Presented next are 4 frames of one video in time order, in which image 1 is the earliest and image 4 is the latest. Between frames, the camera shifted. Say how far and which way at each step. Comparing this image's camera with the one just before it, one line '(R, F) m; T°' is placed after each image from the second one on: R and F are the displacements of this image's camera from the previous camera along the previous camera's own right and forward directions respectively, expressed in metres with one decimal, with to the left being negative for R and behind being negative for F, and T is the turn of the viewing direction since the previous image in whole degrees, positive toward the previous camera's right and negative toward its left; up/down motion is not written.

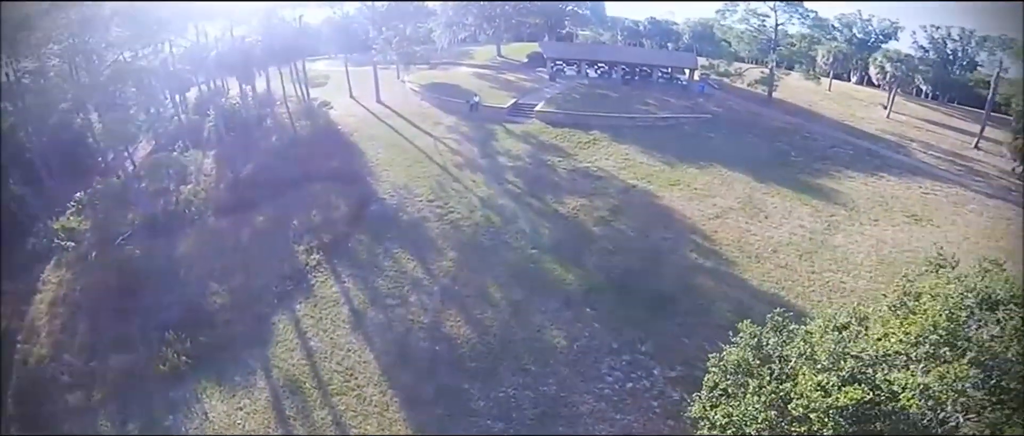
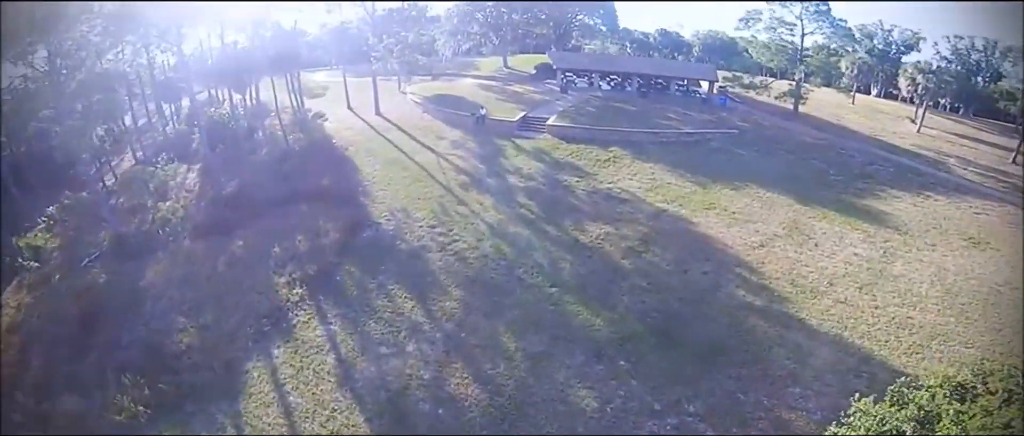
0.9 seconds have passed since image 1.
(-0.3, +2.5) m; 0°
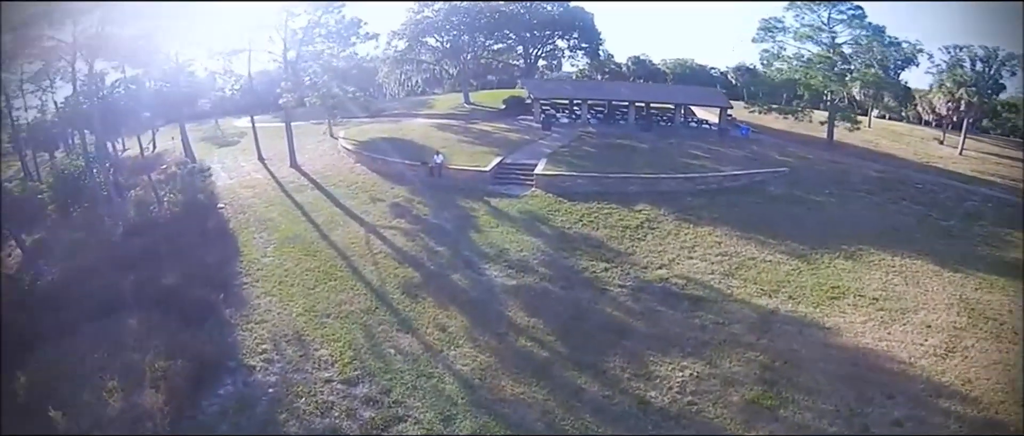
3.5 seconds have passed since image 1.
(-0.4, +8.0) m; +4°
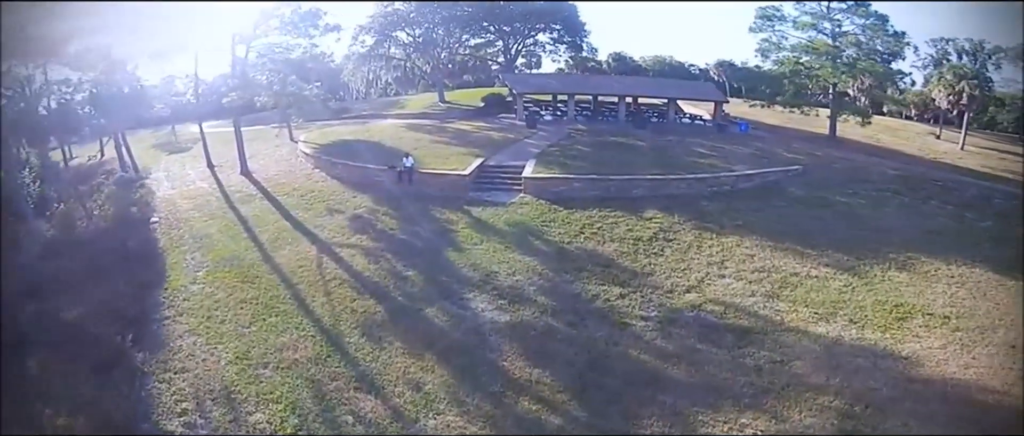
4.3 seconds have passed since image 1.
(-0.2, +2.3) m; +2°
